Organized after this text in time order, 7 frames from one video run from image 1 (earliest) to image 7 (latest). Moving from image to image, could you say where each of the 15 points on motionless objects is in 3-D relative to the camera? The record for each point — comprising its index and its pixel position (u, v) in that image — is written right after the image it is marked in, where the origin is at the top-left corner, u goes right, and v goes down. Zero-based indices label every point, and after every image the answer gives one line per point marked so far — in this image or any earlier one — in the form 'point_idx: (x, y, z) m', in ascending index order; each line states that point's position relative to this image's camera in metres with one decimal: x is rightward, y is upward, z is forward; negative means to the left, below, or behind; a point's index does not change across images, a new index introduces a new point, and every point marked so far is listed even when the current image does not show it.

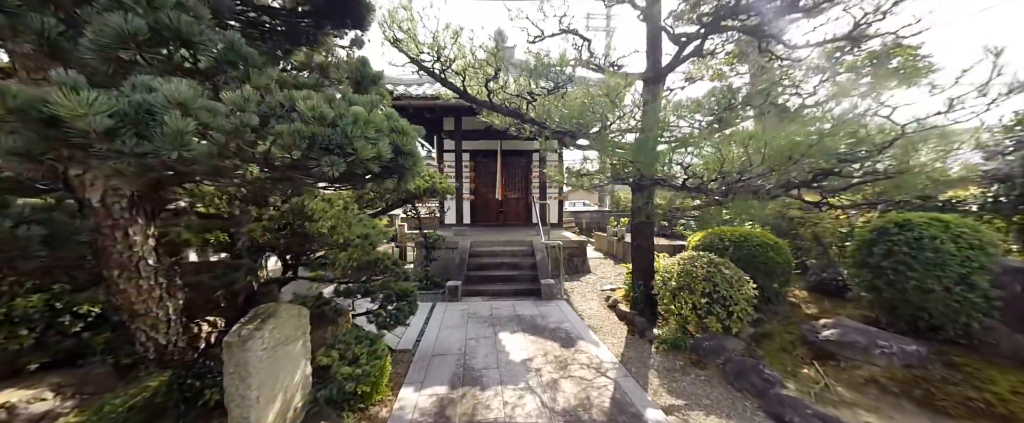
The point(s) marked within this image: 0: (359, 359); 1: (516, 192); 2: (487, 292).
0: (-1.1, -1.1, +2.2) m
1: (+0.1, +0.5, +8.9) m
2: (-0.4, -1.4, +5.4) m
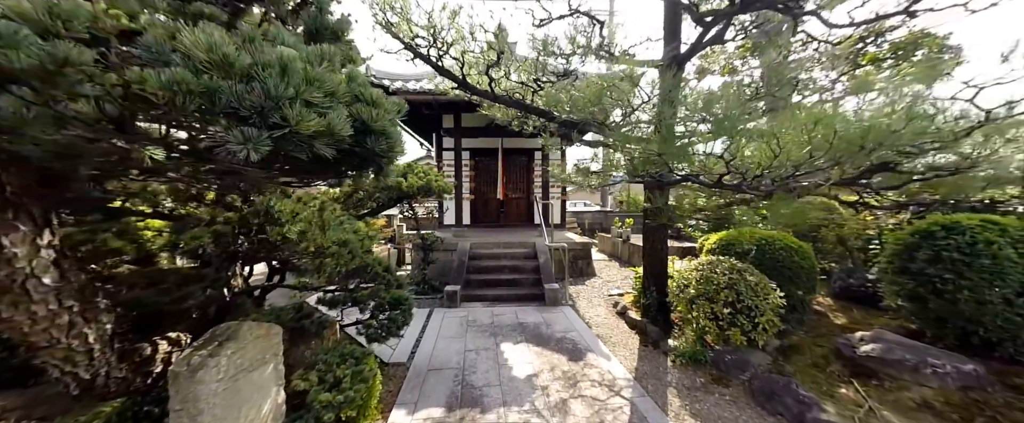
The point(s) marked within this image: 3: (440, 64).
0: (-1.1, -1.1, +2.0) m
1: (+0.2, +0.5, +8.6) m
2: (-0.4, -1.4, +5.1) m
3: (-0.7, +1.5, +3.1) m
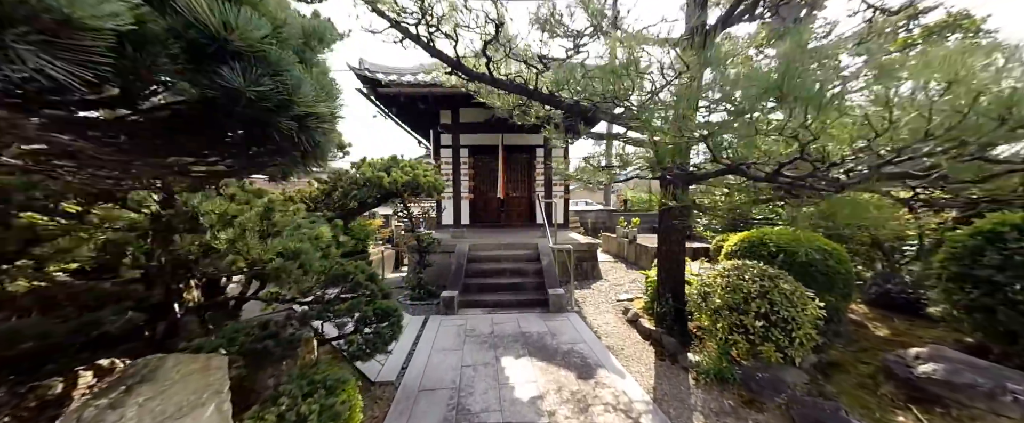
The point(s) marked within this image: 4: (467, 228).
0: (-1.1, -1.1, +1.6) m
1: (+0.2, +0.5, +8.2) m
2: (-0.4, -1.4, +4.8) m
3: (-0.7, +1.5, +2.7) m
4: (-1.1, -0.4, +7.8) m
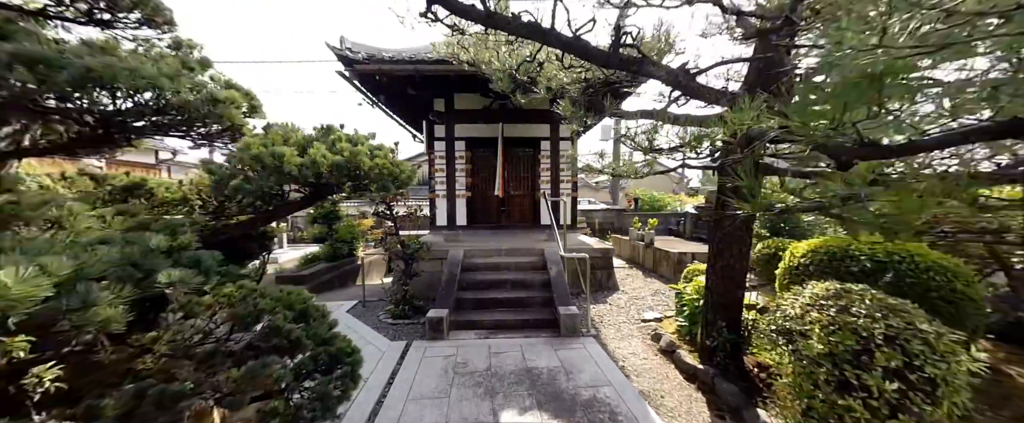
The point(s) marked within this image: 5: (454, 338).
0: (-1.1, -1.1, +0.8) m
1: (+0.2, +0.6, +7.4) m
2: (-0.4, -1.4, +3.9) m
3: (-0.7, +1.5, +1.9) m
4: (-1.1, -0.4, +7.0) m
5: (-0.7, -1.5, +3.7) m
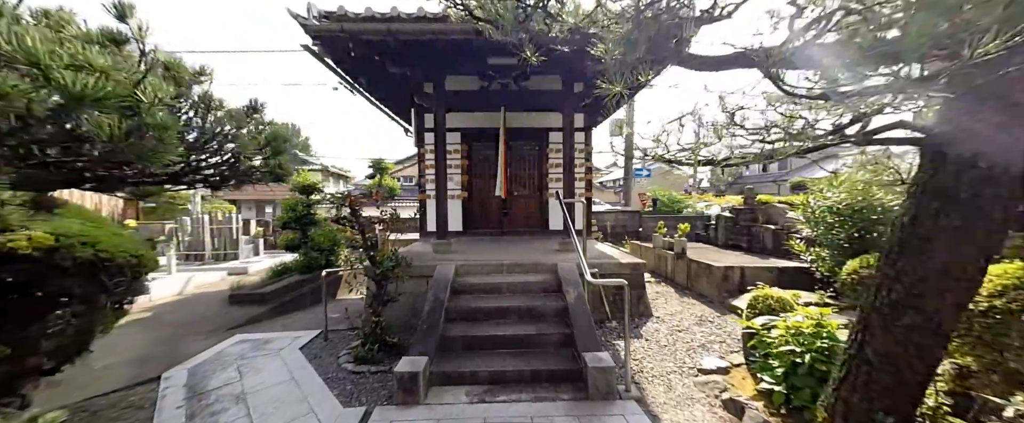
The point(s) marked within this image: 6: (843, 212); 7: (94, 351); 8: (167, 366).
0: (-1.0, -1.2, -0.4) m
1: (+0.3, +0.5, +6.3) m
2: (-0.3, -1.5, +2.8) m
3: (-0.7, +1.4, +0.7) m
4: (-1.0, -0.5, +5.9) m
5: (-0.6, -1.6, +2.5) m
6: (+4.0, 0.0, +3.7) m
7: (-4.8, -1.6, +3.5) m
8: (-3.7, -1.6, +3.3) m
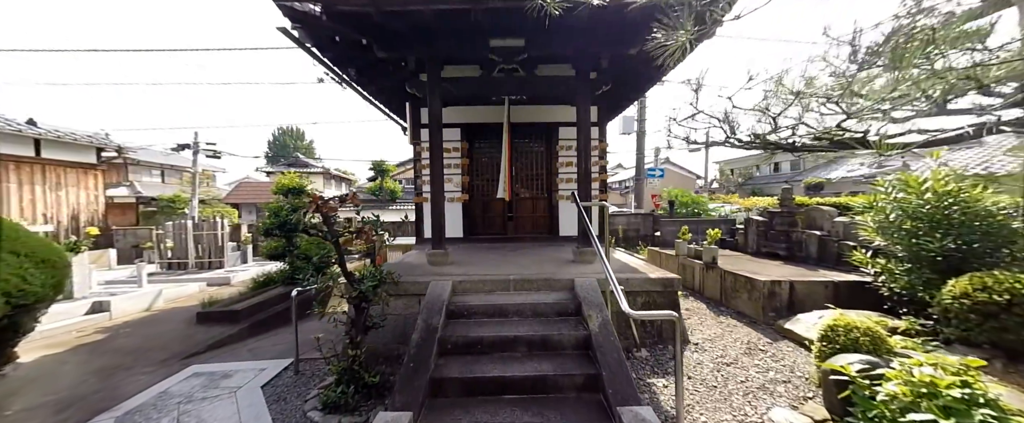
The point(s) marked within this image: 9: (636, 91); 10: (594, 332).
0: (-1.0, -1.2, -1.0) m
1: (+0.4, +0.4, +5.6) m
2: (-0.2, -1.5, +2.1) m
3: (-0.6, +1.3, +0.1) m
4: (-0.9, -0.6, +5.2) m
5: (-0.6, -1.6, +1.9) m
6: (+4.0, -0.1, +3.0) m
7: (-4.7, -1.7, +2.9) m
8: (-3.6, -1.7, +2.7) m
9: (+2.2, +2.2, +5.6) m
10: (+0.7, -1.0, +2.7) m
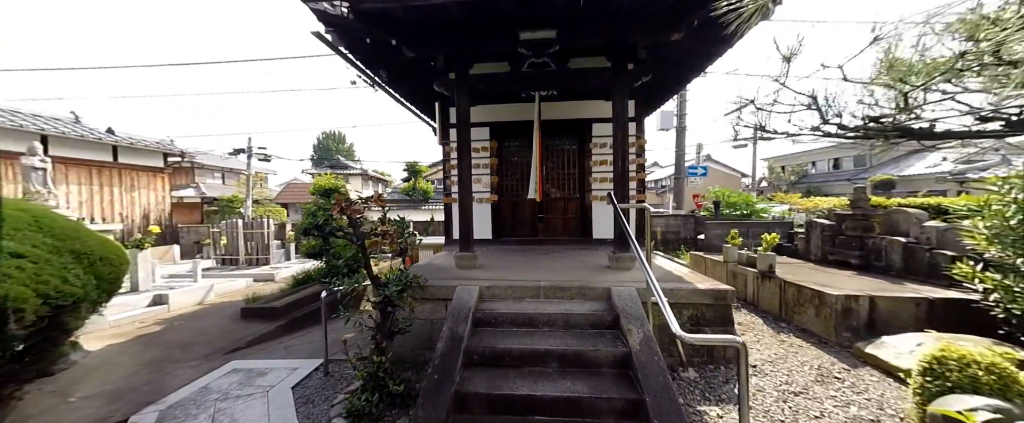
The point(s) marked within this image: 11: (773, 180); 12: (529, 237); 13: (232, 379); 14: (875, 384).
0: (-1.1, -1.2, -1.1) m
1: (+0.9, +0.4, +5.3) m
2: (0.0, -1.6, +1.9) m
3: (-0.6, +1.3, -0.1) m
4: (-0.4, -0.6, +5.1) m
5: (-0.4, -1.7, +1.7) m
6: (+4.3, -0.1, +2.4) m
7: (-4.5, -1.7, +3.1) m
8: (-3.3, -1.7, +2.8) m
9: (+2.8, +2.1, +5.1) m
10: (+1.0, -1.1, +2.4) m
11: (+15.7, +1.9, +18.6) m
12: (+0.3, -0.4, +5.4) m
13: (-2.9, -1.7, +3.1) m
14: (+3.0, -1.4, +2.6) m
